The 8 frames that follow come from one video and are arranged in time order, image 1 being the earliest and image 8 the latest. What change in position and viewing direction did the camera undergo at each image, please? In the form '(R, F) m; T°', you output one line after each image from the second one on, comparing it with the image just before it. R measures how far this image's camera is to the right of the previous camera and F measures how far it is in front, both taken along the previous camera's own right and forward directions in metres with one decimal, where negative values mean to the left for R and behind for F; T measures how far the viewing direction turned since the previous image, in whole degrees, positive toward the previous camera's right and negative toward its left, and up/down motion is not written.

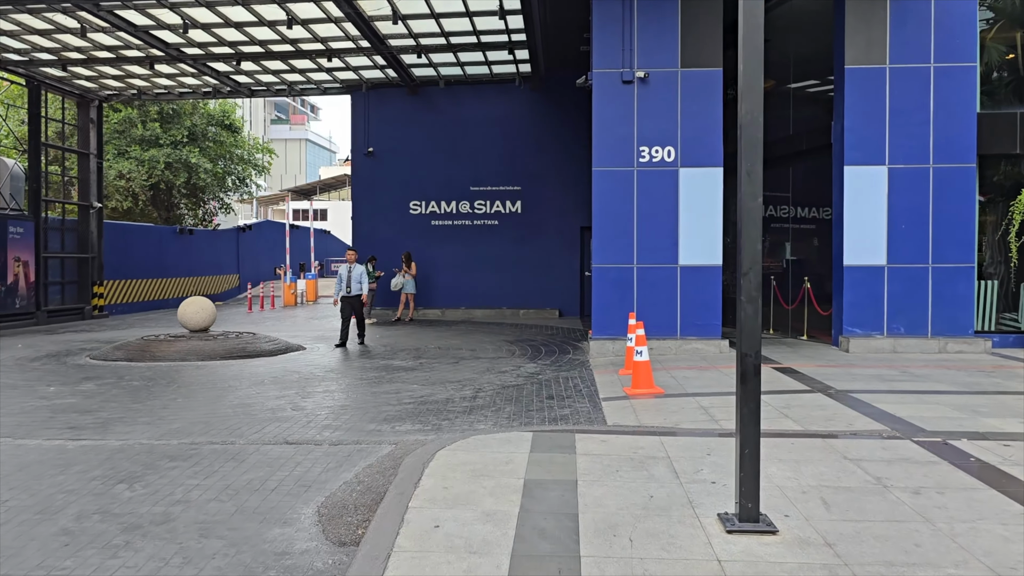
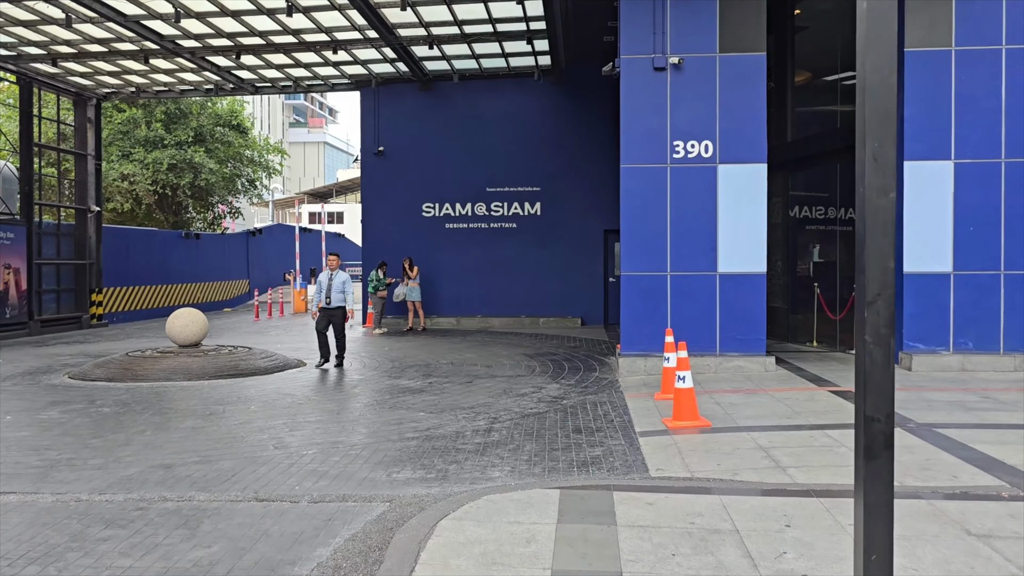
(0.0, +1.2) m; -1°
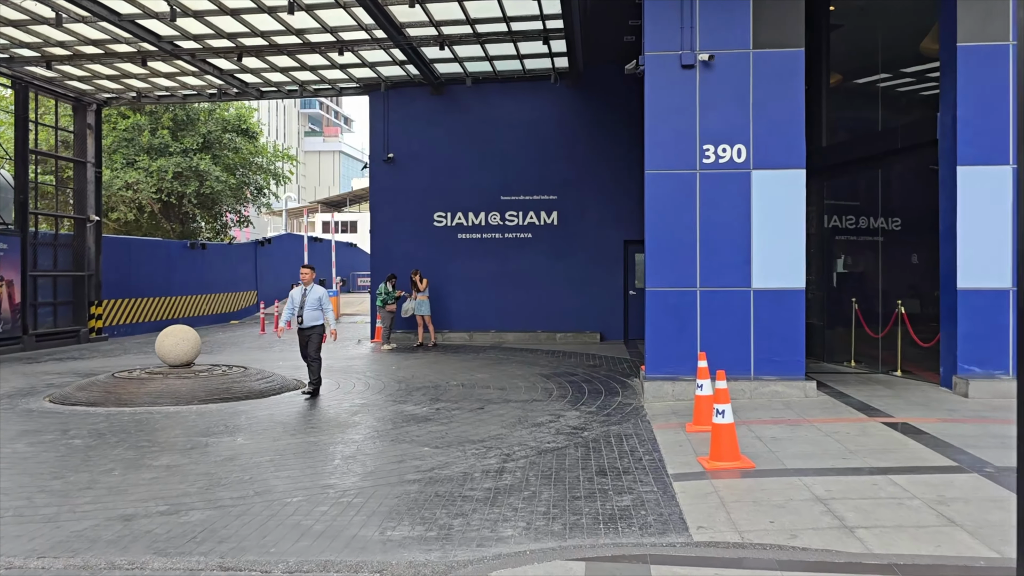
(0.0, +0.9) m; -1°
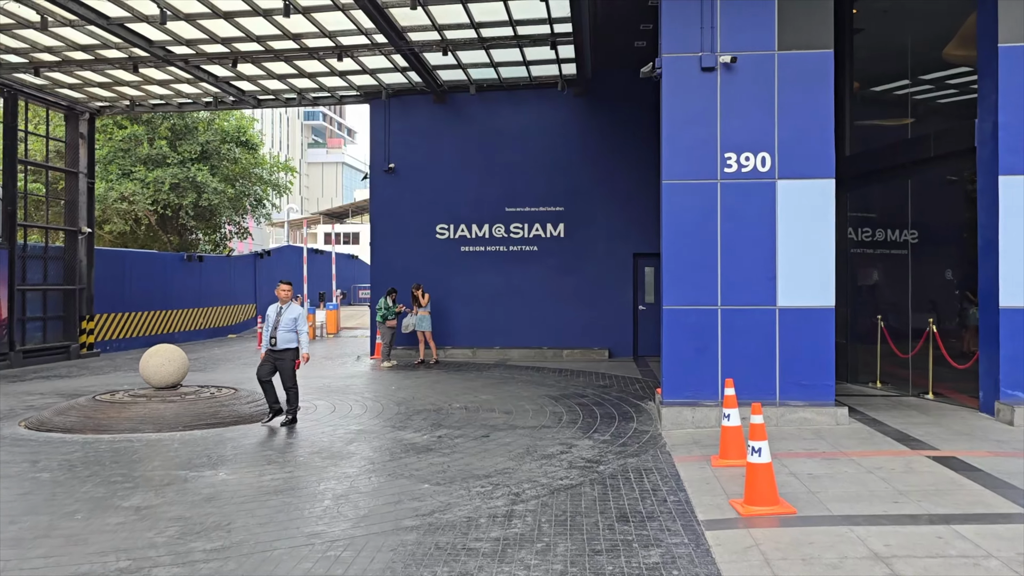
(-0.1, +0.7) m; 0°
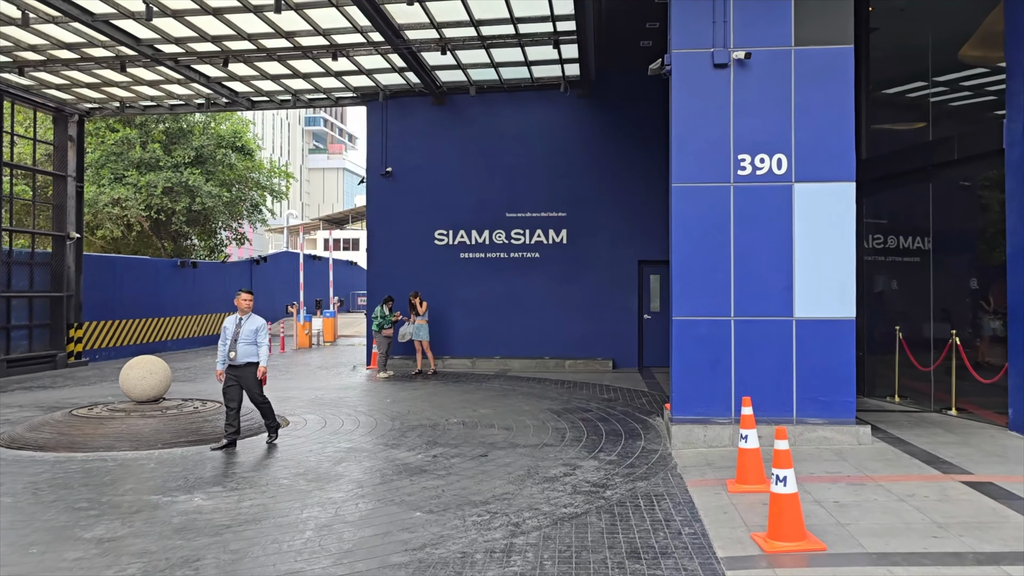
(0.0, +0.5) m; 0°
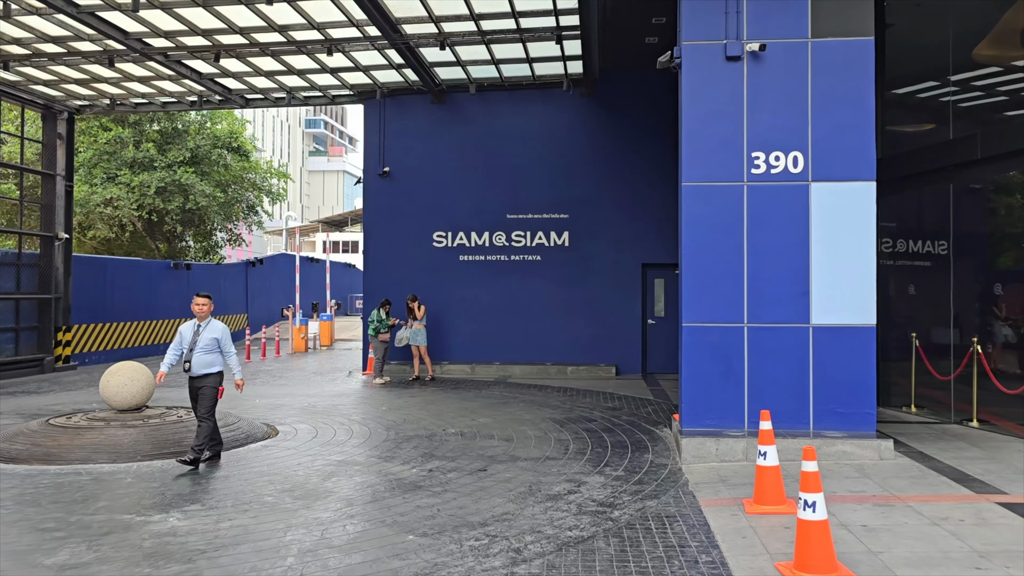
(0.0, +0.5) m; 0°
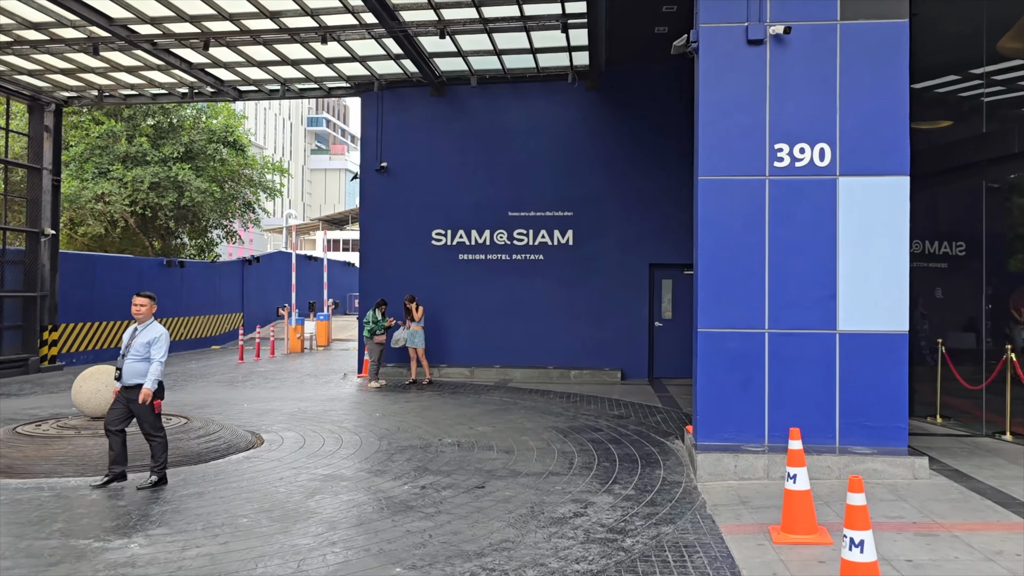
(0.0, +0.6) m; 0°
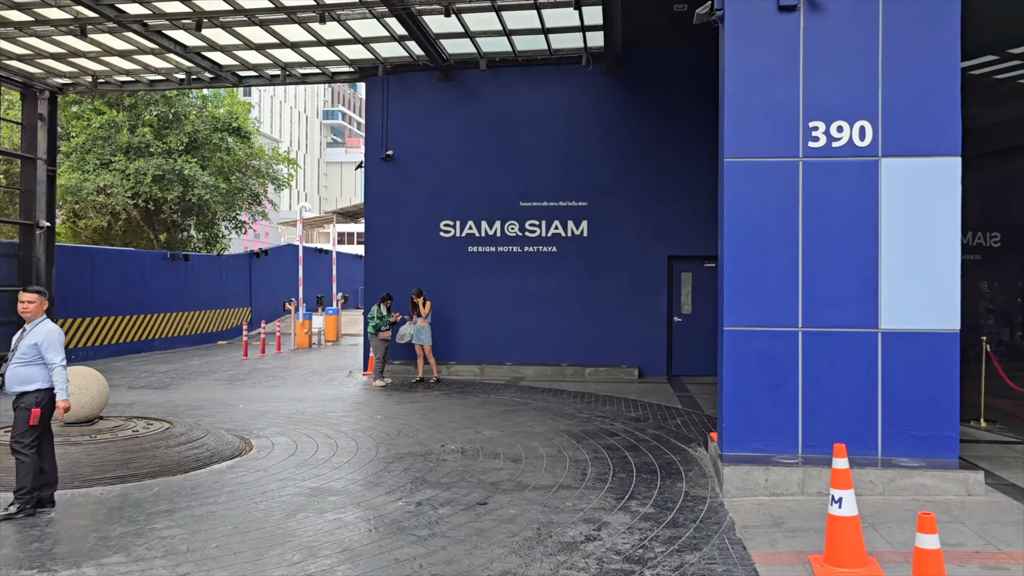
(+0.1, +0.7) m; -1°
